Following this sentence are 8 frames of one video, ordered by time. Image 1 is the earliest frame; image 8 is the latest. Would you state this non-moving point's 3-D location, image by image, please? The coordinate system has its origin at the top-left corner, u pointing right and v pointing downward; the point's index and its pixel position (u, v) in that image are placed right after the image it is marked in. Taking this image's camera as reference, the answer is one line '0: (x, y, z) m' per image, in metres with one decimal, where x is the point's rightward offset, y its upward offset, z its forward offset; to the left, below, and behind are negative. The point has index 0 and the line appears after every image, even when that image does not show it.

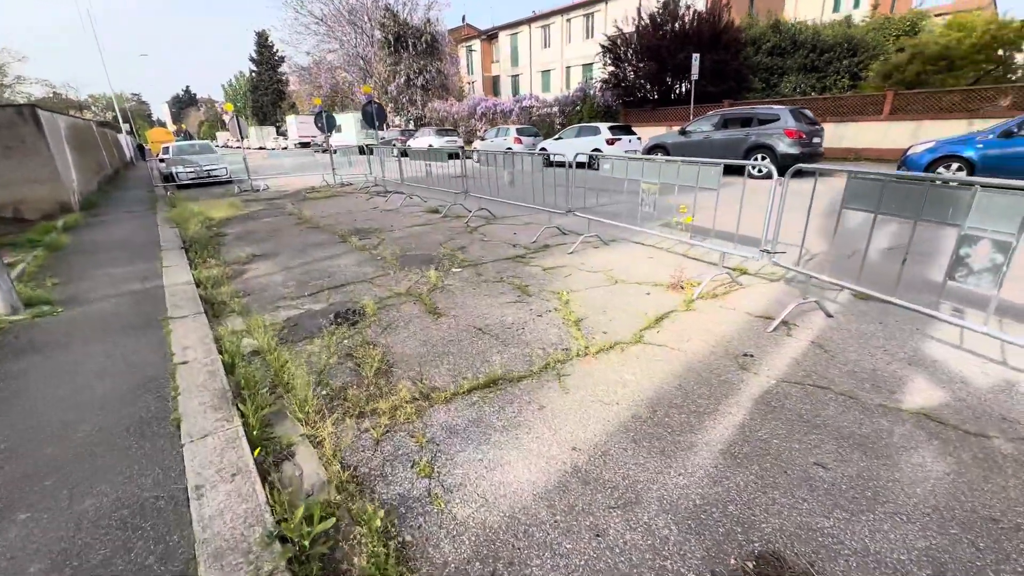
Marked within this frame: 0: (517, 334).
0: (0.0, -0.4, +3.7) m
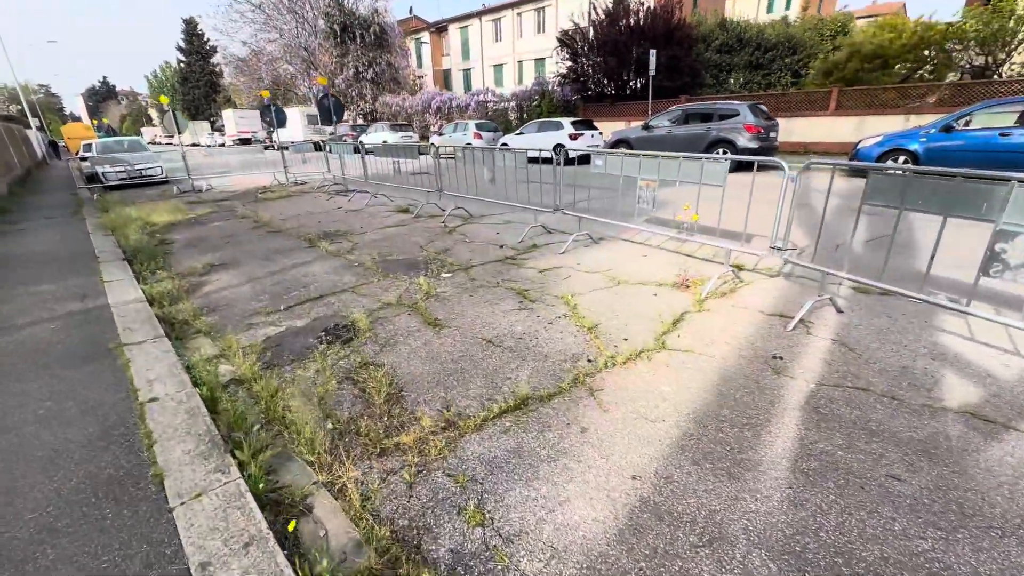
0: (+0.1, -0.4, +3.5) m
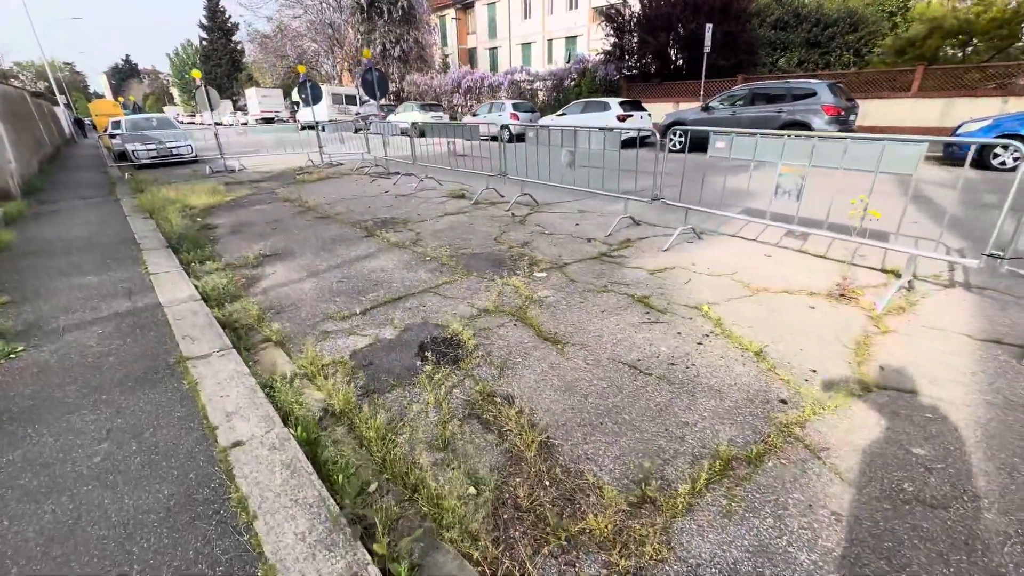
0: (+1.1, -0.5, +2.7) m
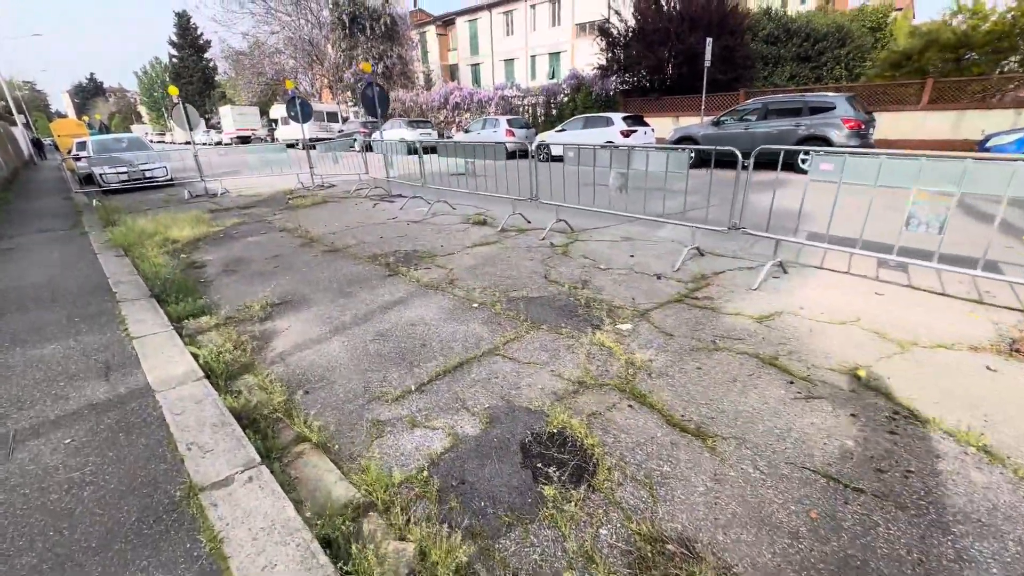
0: (+1.8, -0.9, +2.0) m
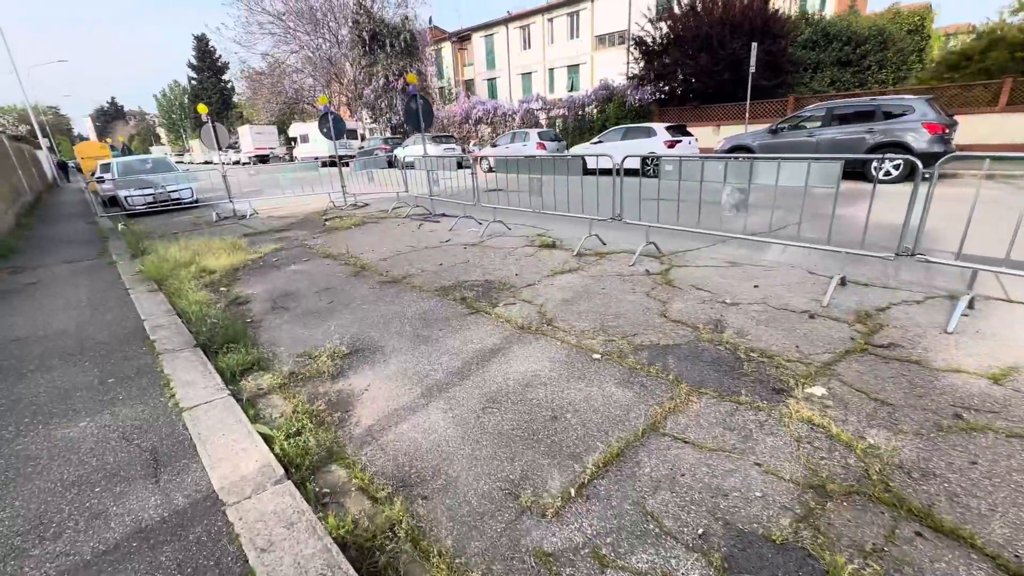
0: (+2.7, -1.1, +1.1) m
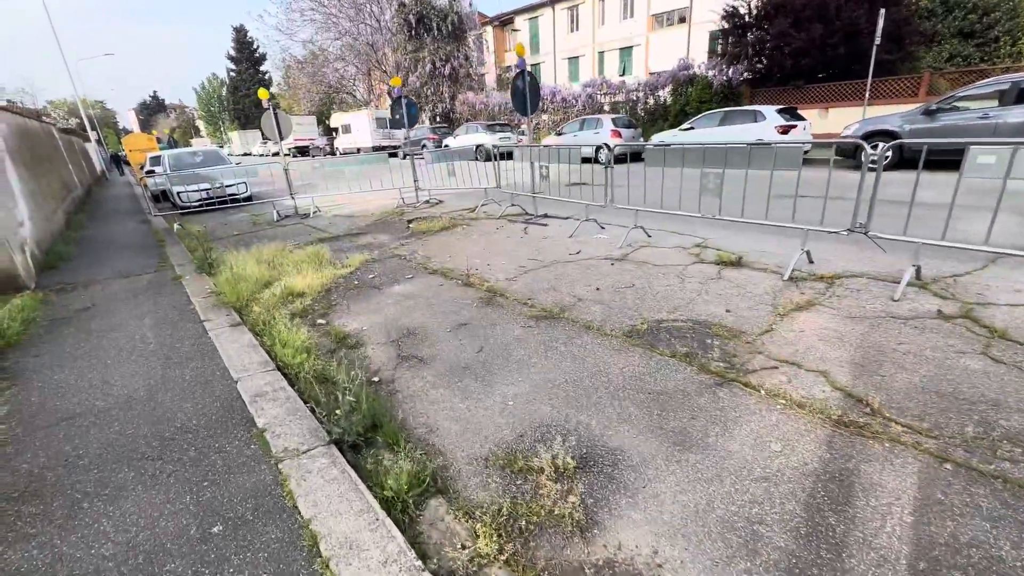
0: (+4.2, -1.6, -0.5) m
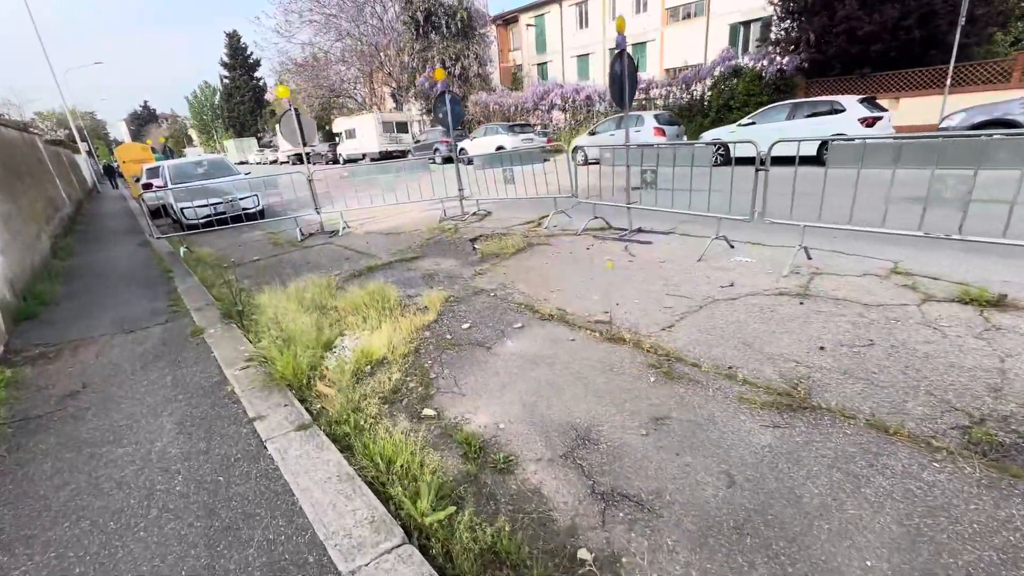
0: (+5.6, -1.9, -1.8) m
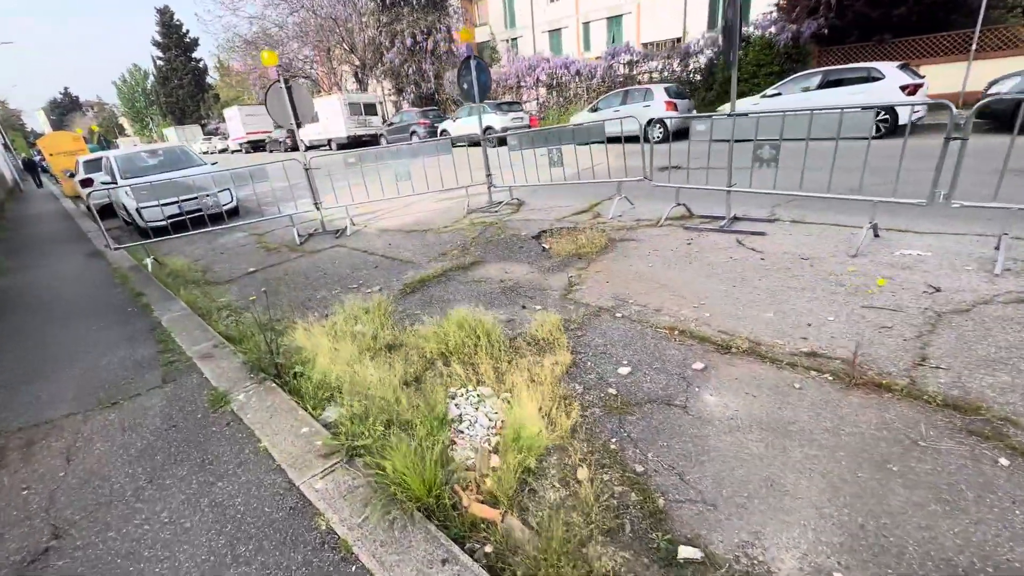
0: (+7.2, -2.0, -2.5) m
